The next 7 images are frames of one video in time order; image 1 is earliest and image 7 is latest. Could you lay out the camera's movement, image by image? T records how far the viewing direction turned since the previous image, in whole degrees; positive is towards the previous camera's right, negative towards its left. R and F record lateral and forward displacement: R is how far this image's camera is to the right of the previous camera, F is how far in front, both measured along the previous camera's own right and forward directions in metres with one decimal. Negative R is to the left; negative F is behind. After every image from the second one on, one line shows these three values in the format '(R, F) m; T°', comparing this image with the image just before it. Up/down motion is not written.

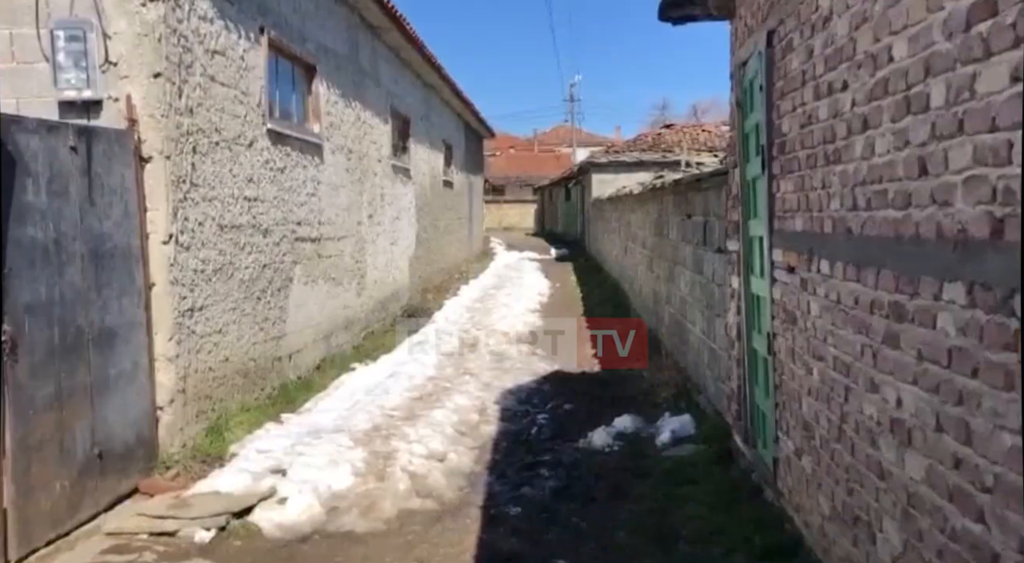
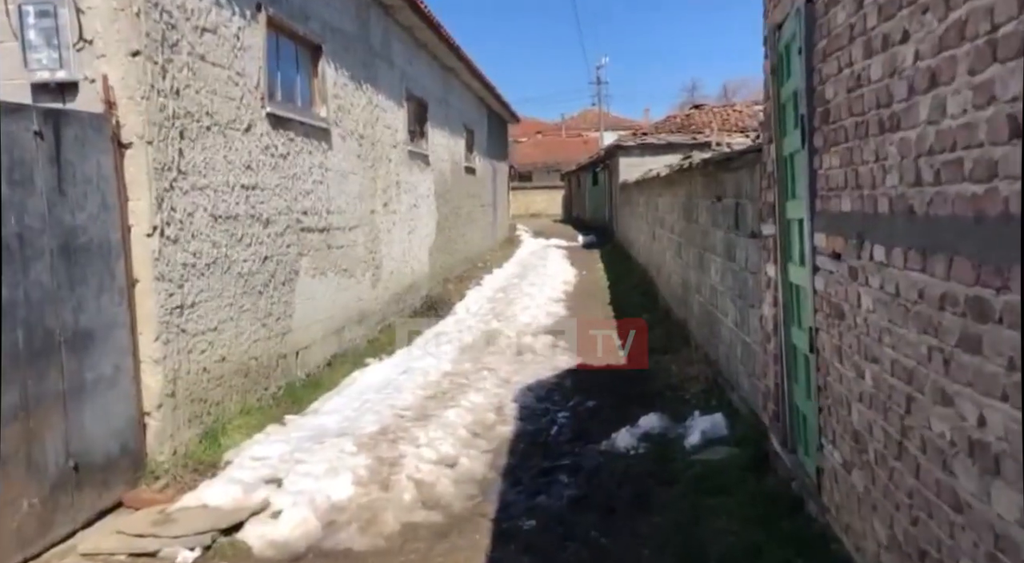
(+0.1, +0.4) m; -2°
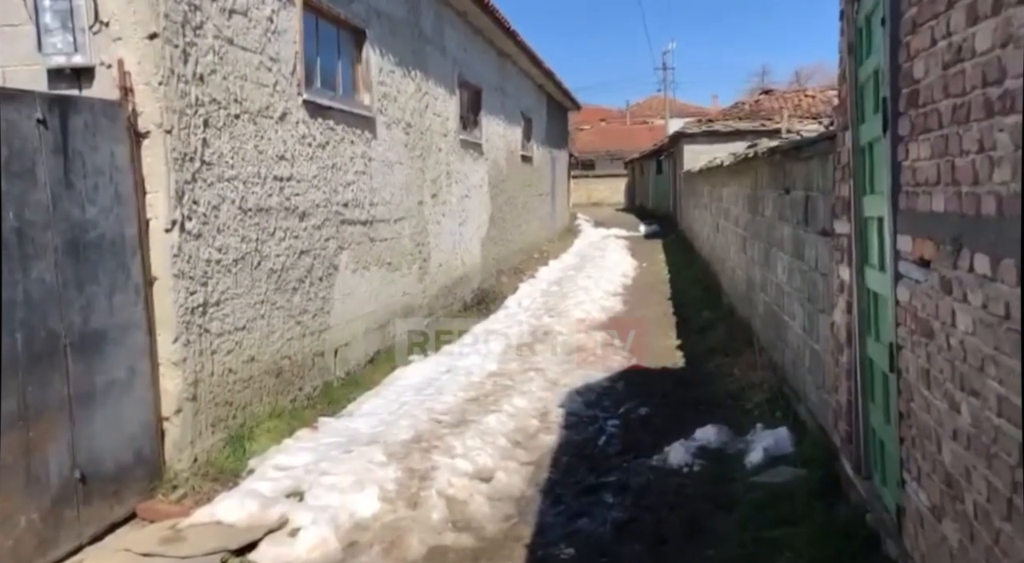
(+0.1, +0.4) m; -4°
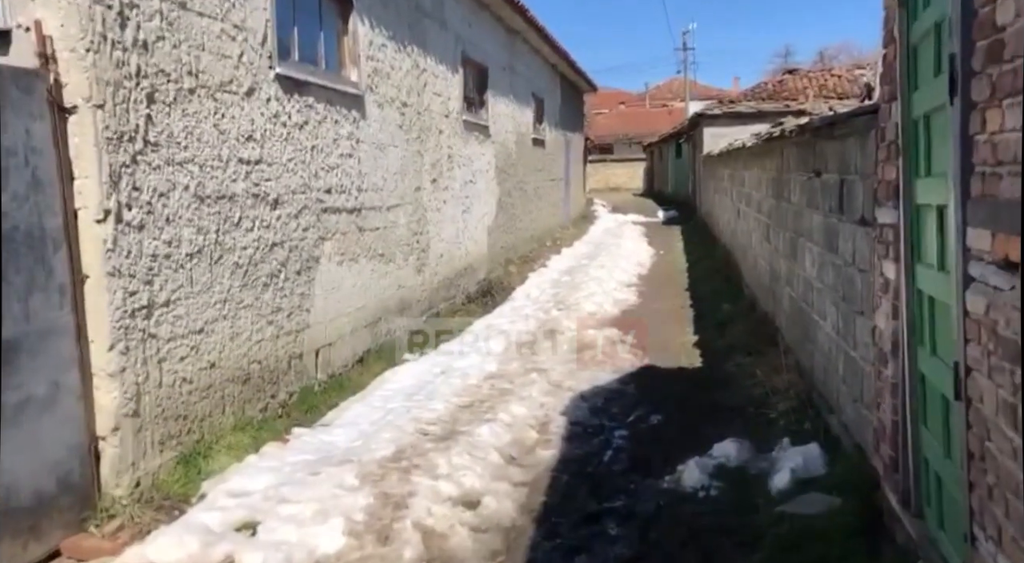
(+0.1, +0.6) m; -1°
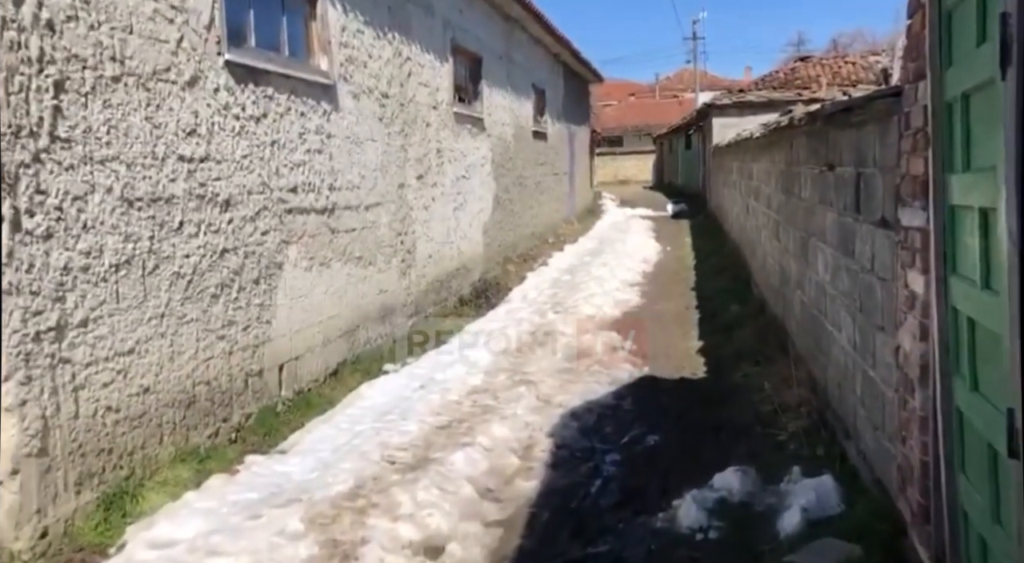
(+0.2, +0.5) m; -1°
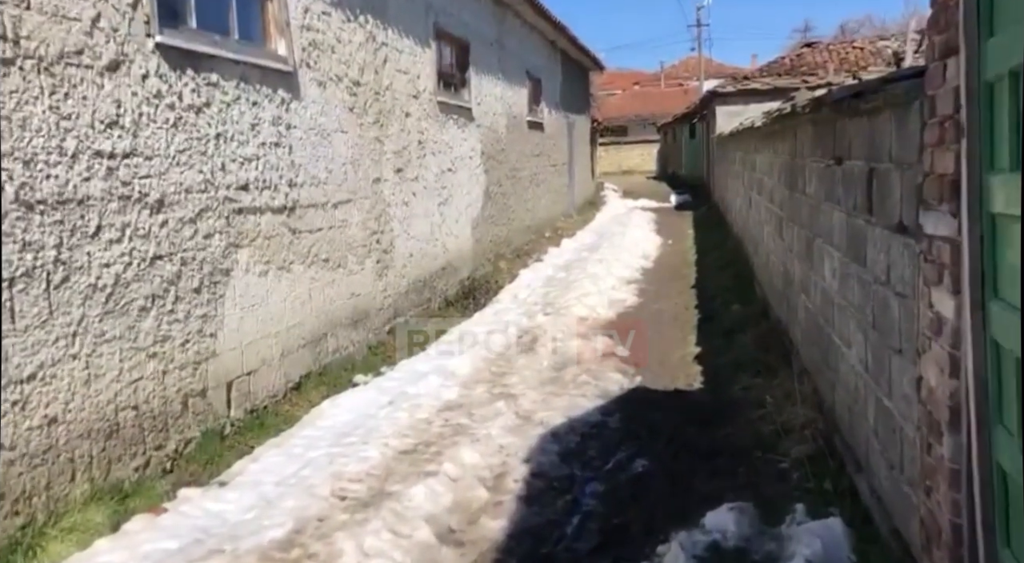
(+0.2, +0.5) m; 0°
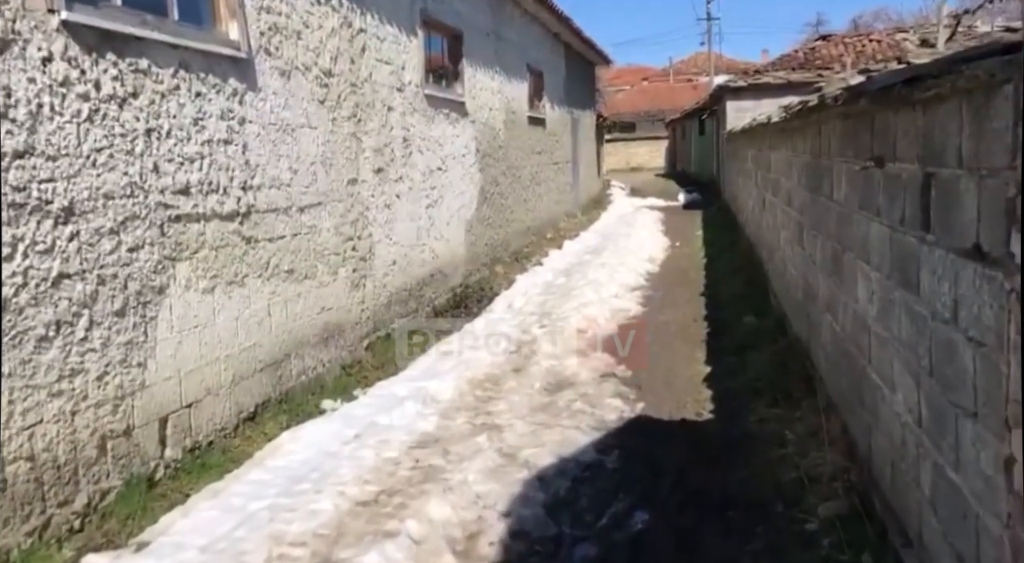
(+0.1, +0.7) m; -1°
